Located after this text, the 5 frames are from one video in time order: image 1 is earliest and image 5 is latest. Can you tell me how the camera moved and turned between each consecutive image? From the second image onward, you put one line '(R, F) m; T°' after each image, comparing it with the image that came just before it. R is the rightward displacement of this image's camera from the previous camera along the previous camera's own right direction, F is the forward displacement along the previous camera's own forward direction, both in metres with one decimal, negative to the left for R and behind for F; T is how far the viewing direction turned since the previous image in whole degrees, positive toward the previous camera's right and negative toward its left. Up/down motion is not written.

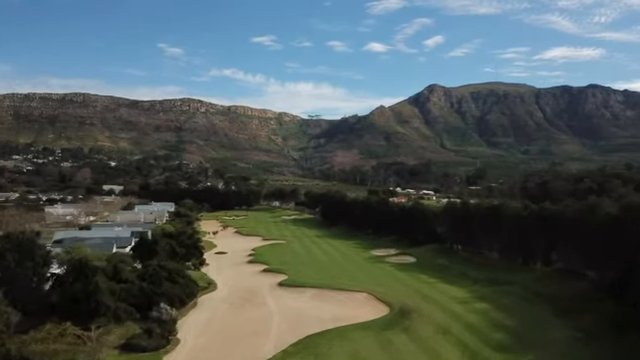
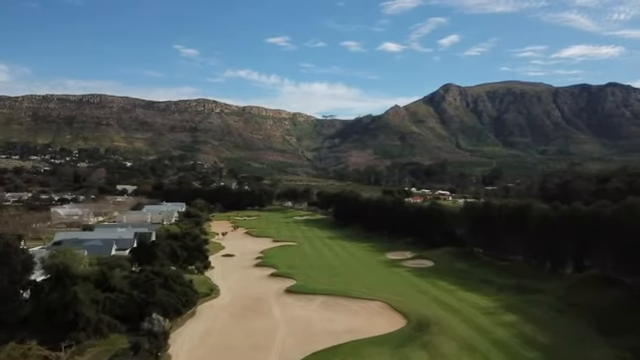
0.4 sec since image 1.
(+0.5, +4.9) m; -2°
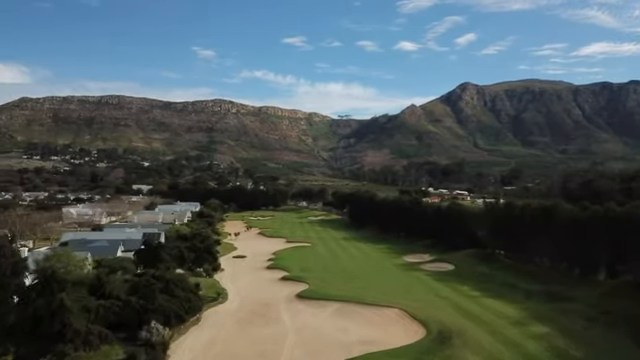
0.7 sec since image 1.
(+0.3, +3.5) m; -2°
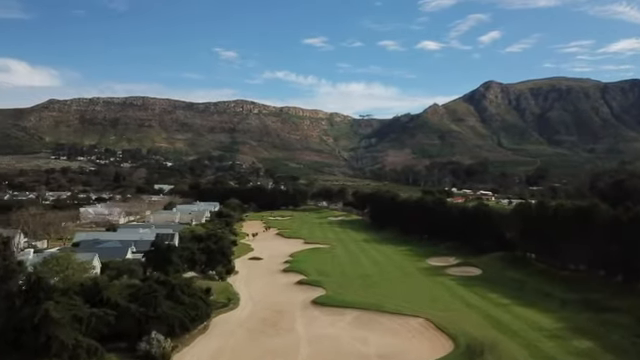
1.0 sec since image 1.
(+0.4, +3.8) m; -3°
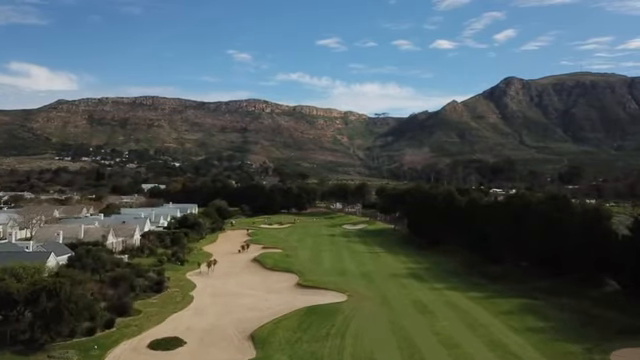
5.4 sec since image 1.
(+0.8, +52.7) m; -2°
